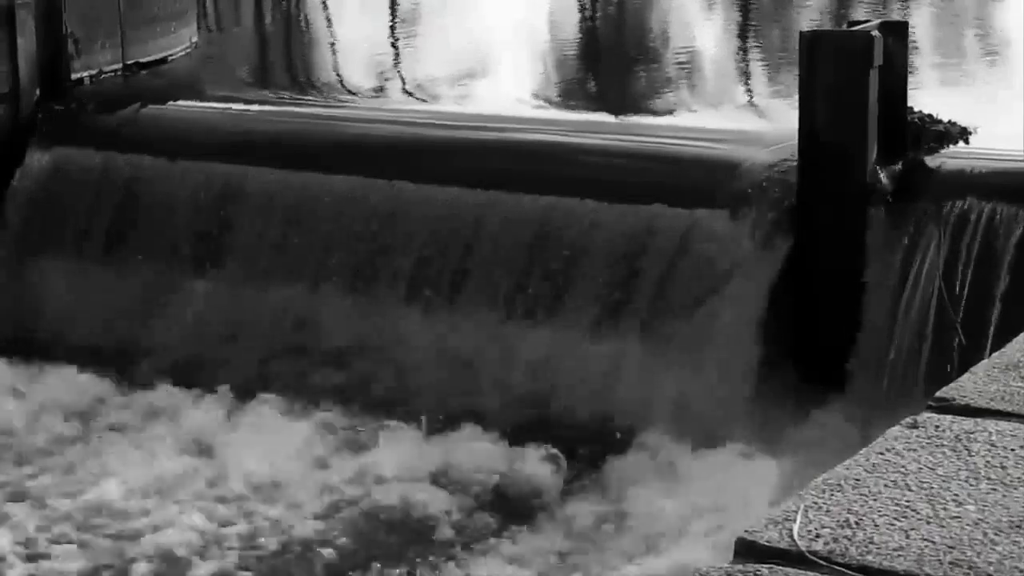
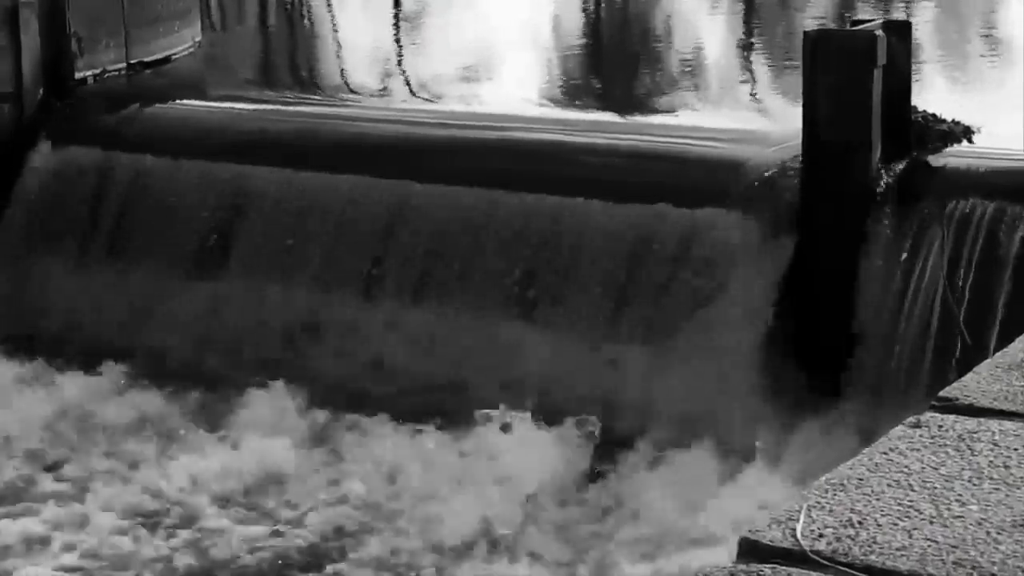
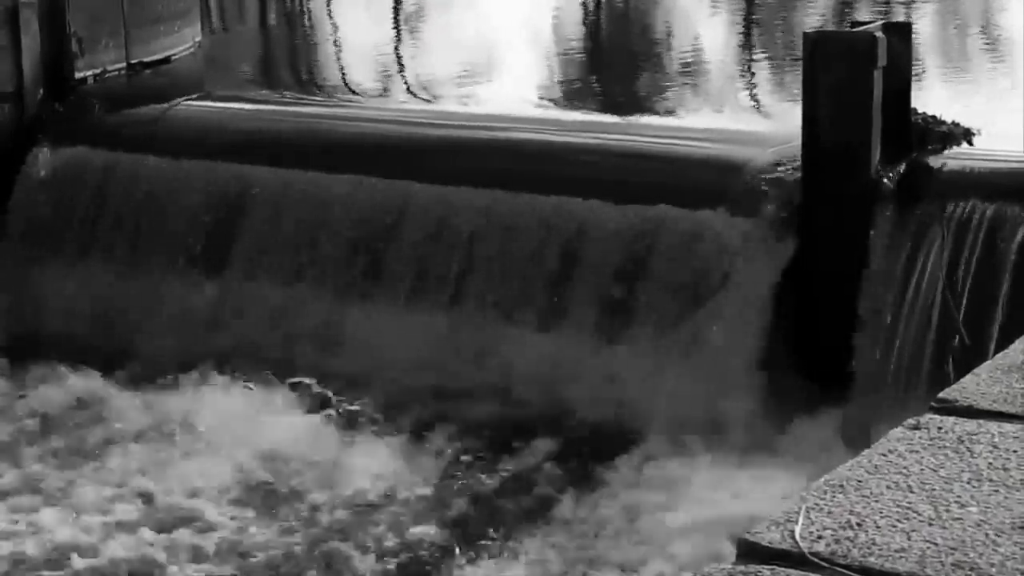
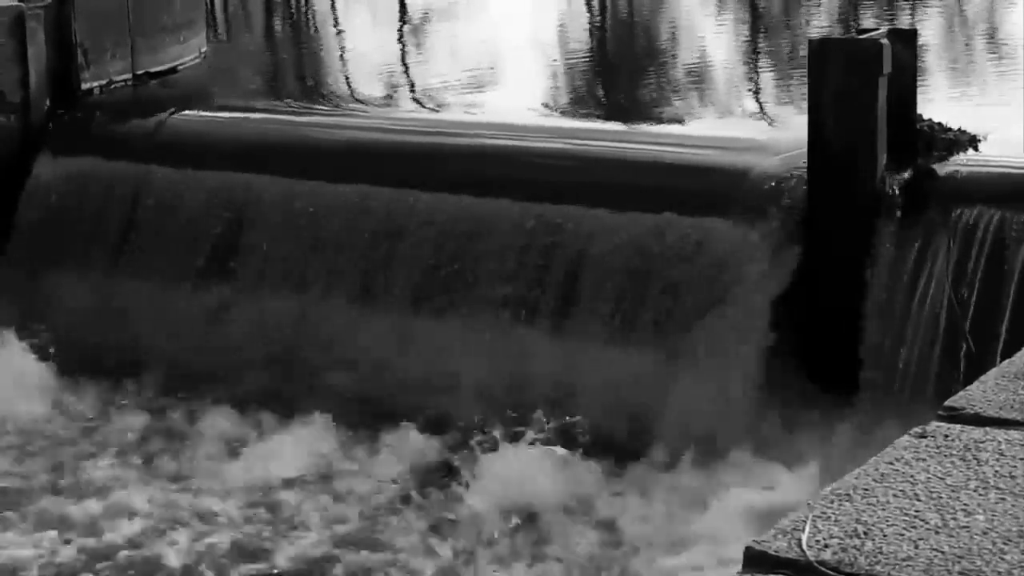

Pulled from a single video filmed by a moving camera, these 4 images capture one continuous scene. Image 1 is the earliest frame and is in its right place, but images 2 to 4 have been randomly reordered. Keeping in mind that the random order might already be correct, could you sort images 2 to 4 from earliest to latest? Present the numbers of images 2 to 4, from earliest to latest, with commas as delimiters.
2, 3, 4
